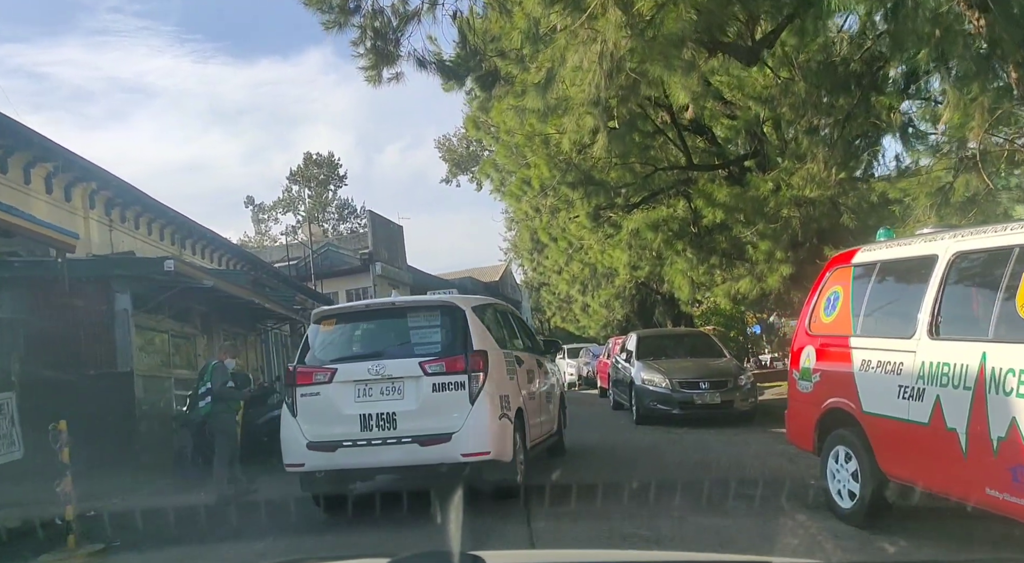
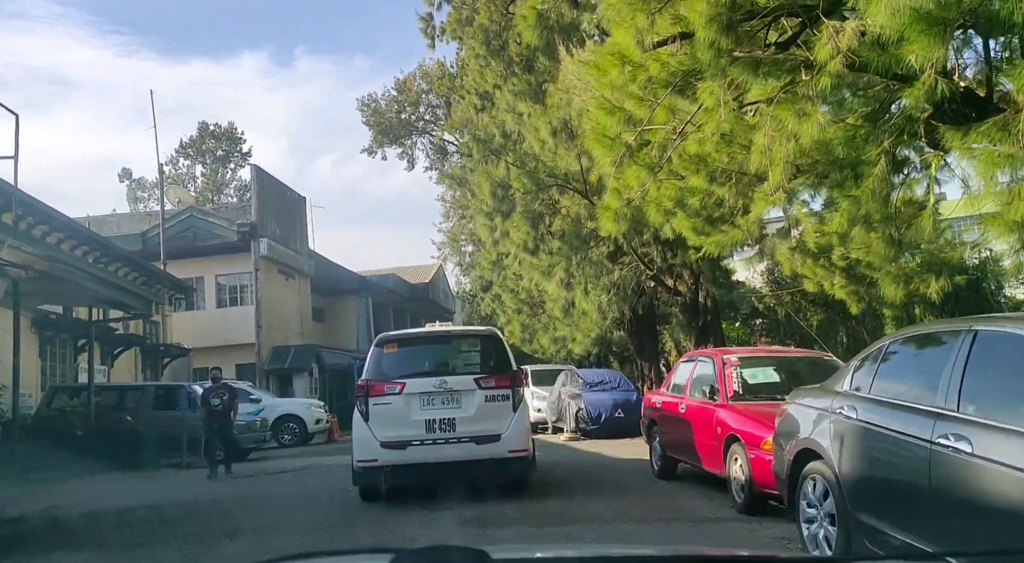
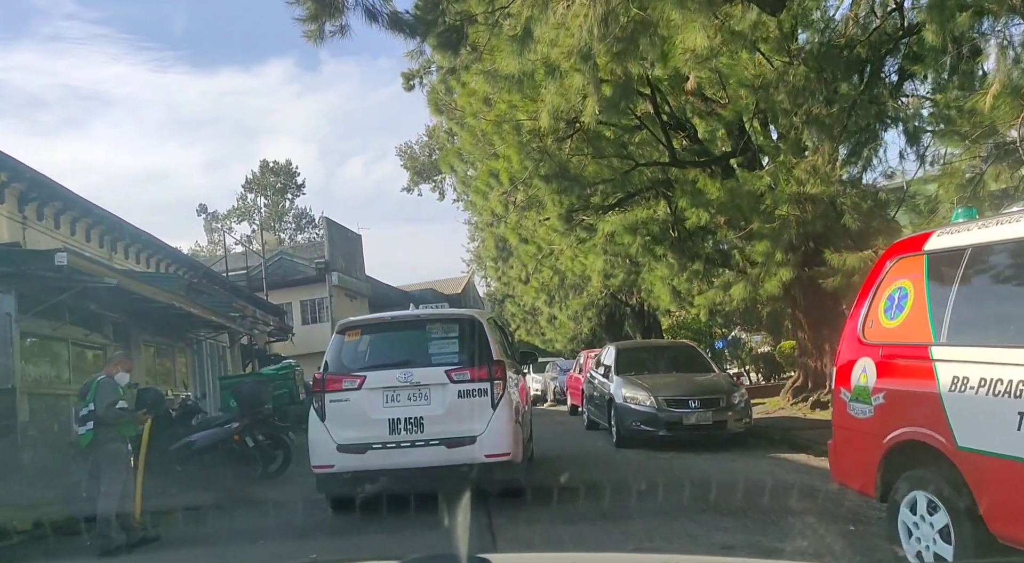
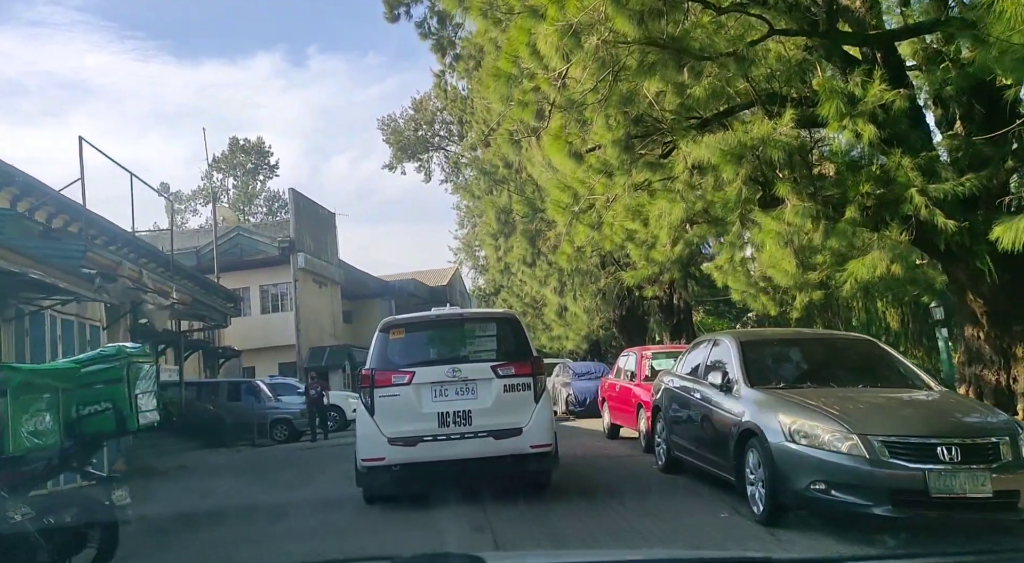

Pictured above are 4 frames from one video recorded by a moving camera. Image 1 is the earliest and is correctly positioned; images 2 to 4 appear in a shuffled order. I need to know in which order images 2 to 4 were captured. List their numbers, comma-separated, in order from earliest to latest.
3, 4, 2
